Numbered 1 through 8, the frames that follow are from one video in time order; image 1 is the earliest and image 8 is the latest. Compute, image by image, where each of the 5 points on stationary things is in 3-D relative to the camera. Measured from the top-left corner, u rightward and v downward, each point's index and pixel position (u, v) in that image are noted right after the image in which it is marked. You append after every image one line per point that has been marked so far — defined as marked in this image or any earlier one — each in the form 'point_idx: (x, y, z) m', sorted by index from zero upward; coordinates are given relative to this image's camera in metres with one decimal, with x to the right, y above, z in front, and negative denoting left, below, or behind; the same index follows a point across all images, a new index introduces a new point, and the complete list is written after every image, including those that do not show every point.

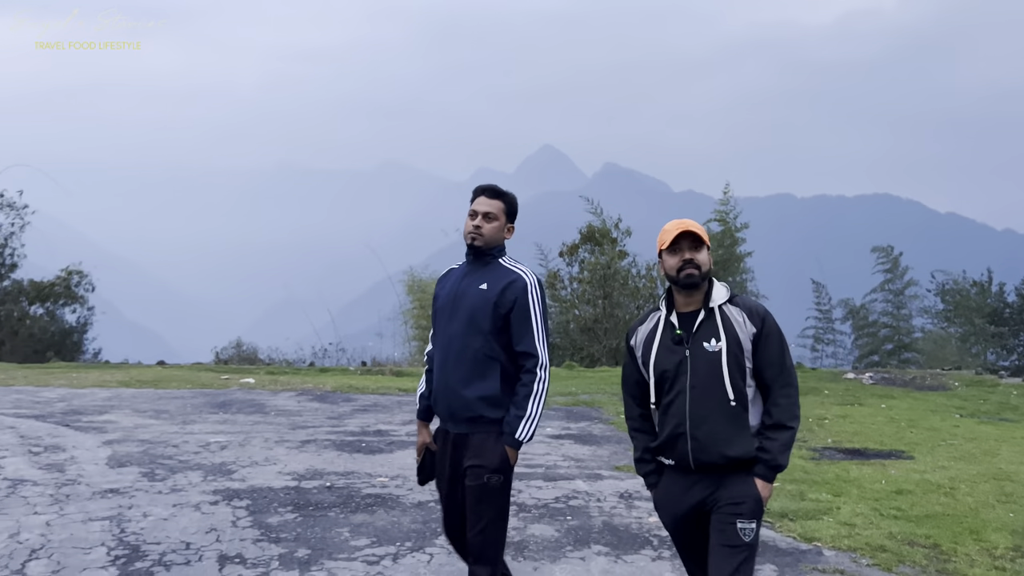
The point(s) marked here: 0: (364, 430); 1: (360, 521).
0: (-1.8, -1.7, +10.4) m
1: (-1.0, -1.6, +6.0) m
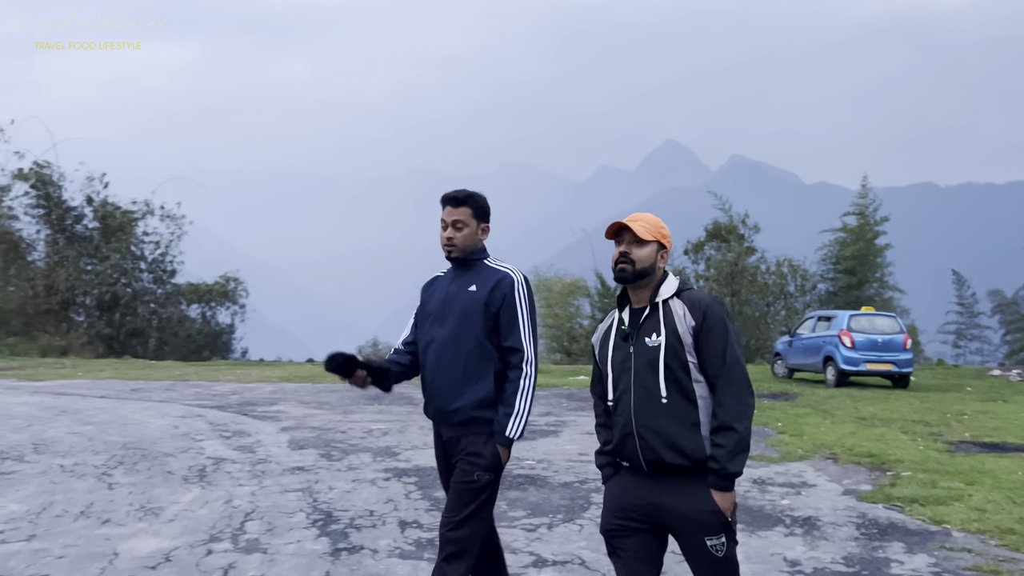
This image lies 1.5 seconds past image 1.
0: (-0.1, -1.7, +11.2) m
1: (0.0, -1.6, +6.7) m
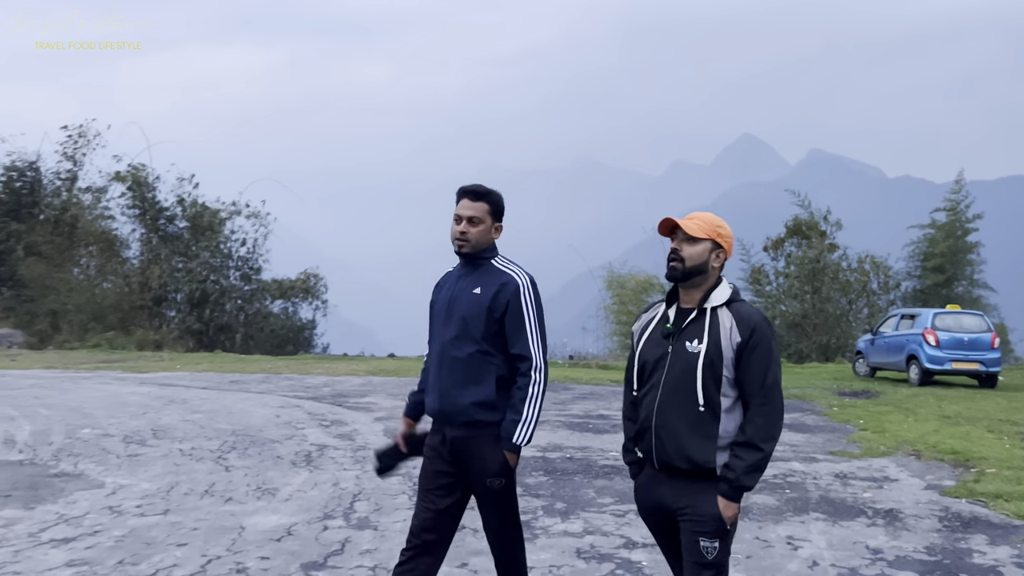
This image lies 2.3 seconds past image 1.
0: (+1.0, -1.6, +11.5) m
1: (+0.7, -1.6, +7.0) m
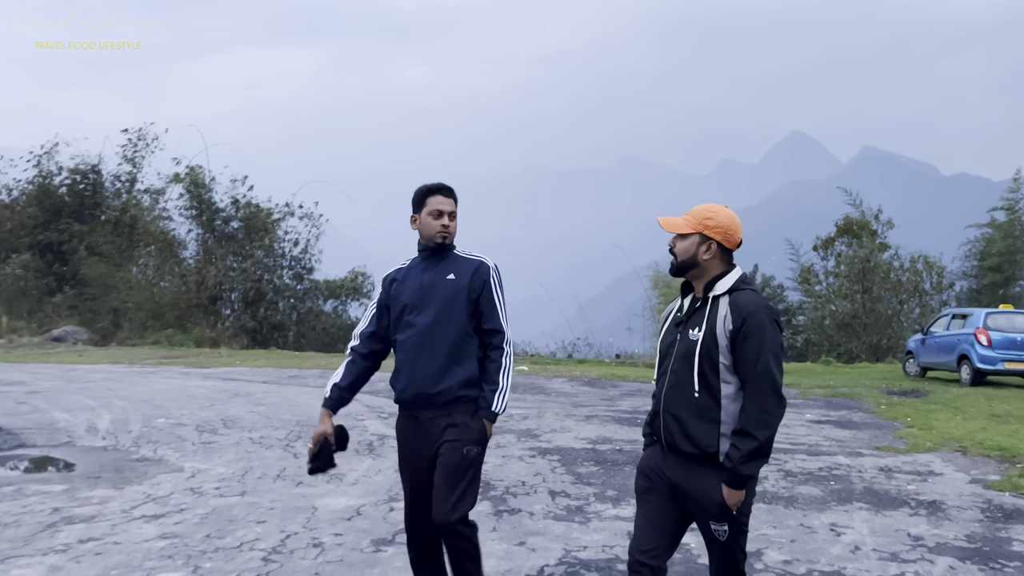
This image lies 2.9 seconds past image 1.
0: (+1.7, -1.6, +11.8) m
1: (+1.2, -1.5, +7.3) m
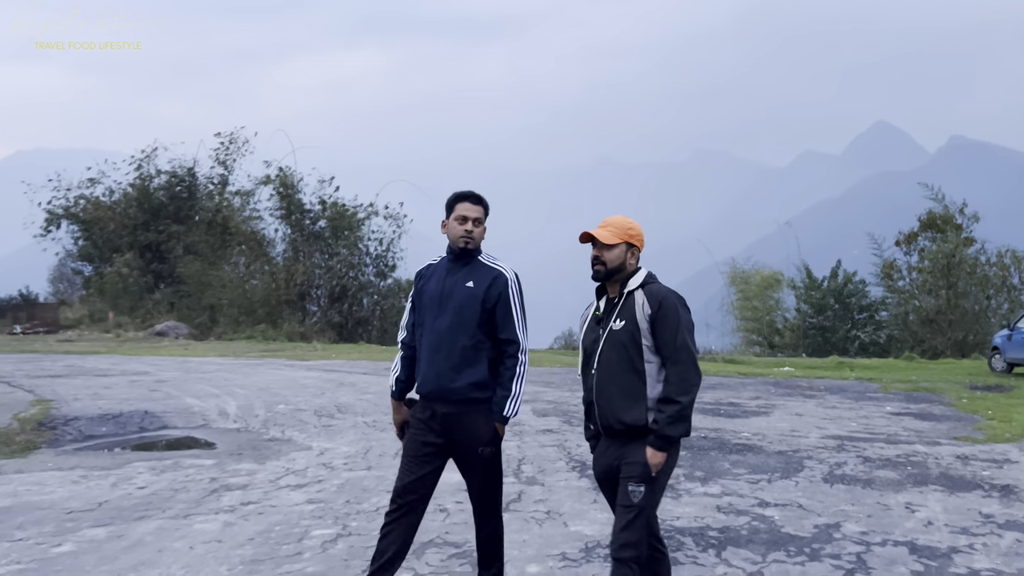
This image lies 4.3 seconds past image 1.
0: (+2.9, -1.6, +12.3) m
1: (+2.0, -1.5, +7.8) m
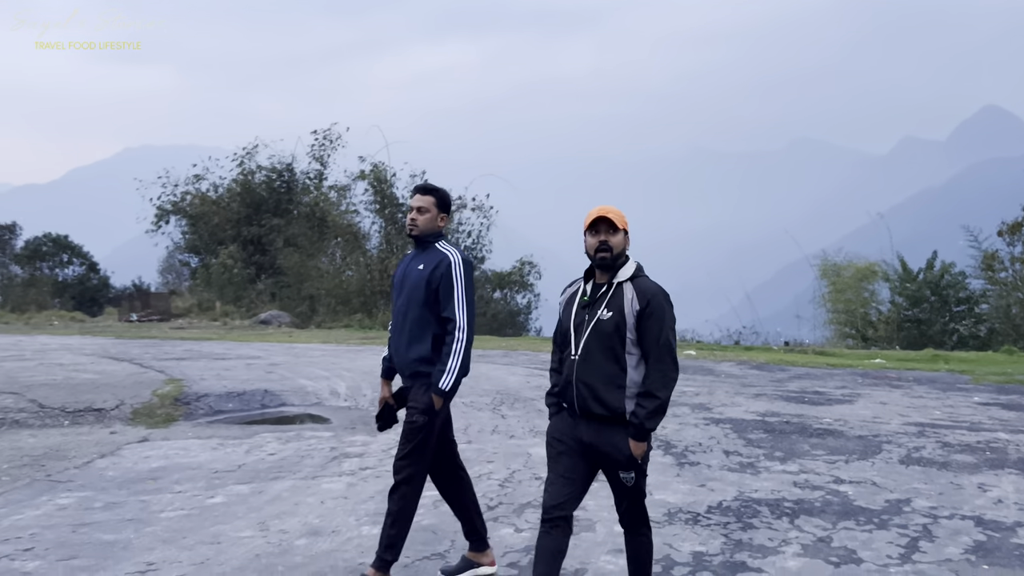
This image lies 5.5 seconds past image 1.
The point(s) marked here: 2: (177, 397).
0: (+4.1, -1.4, +12.5) m
1: (+2.8, -1.4, +8.2) m
2: (-3.8, -1.2, +10.0) m
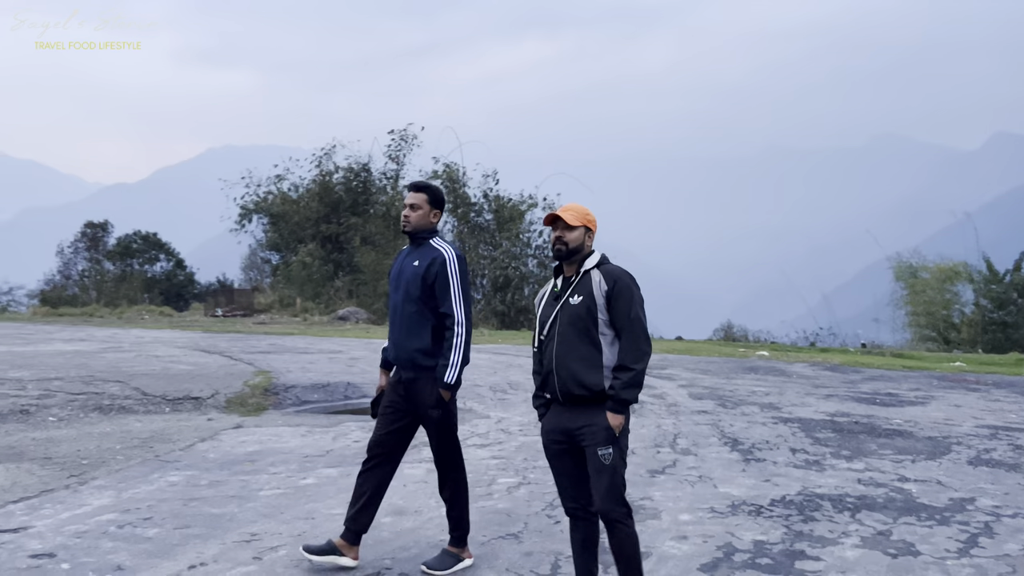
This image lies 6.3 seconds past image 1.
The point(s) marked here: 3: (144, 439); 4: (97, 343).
0: (+5.1, -1.5, +12.5) m
1: (+3.5, -1.4, +8.3) m
2: (-3.0, -1.2, +10.6) m
3: (-3.2, -1.3, +7.7) m
4: (-8.5, -1.1, +18.0) m
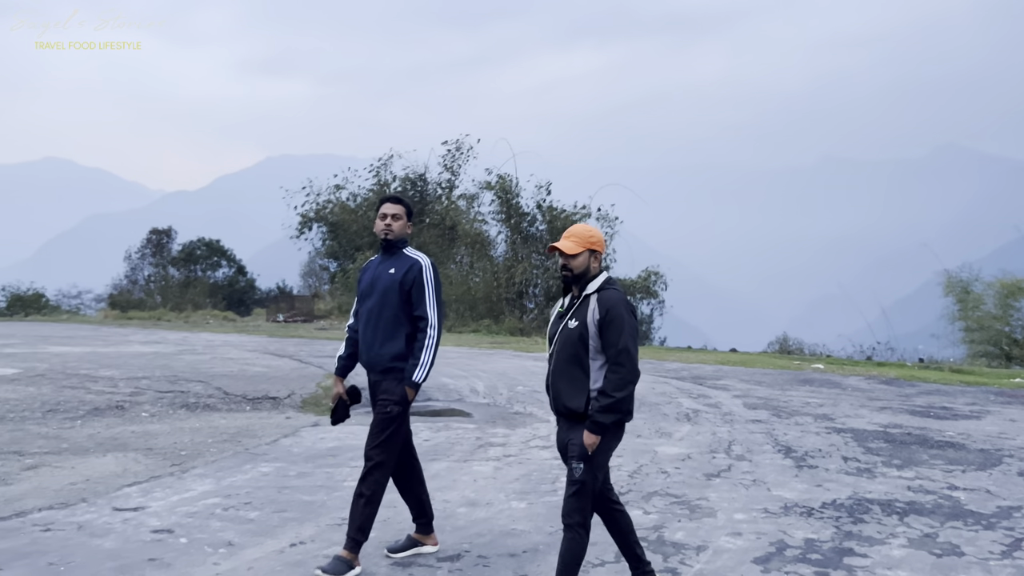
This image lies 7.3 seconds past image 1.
0: (+6.0, -1.7, +12.6) m
1: (+4.1, -1.6, +8.5) m
2: (-2.2, -1.3, +11.2) m
3: (-2.6, -1.4, +8.3) m
4: (-7.3, -1.2, +18.9) m
